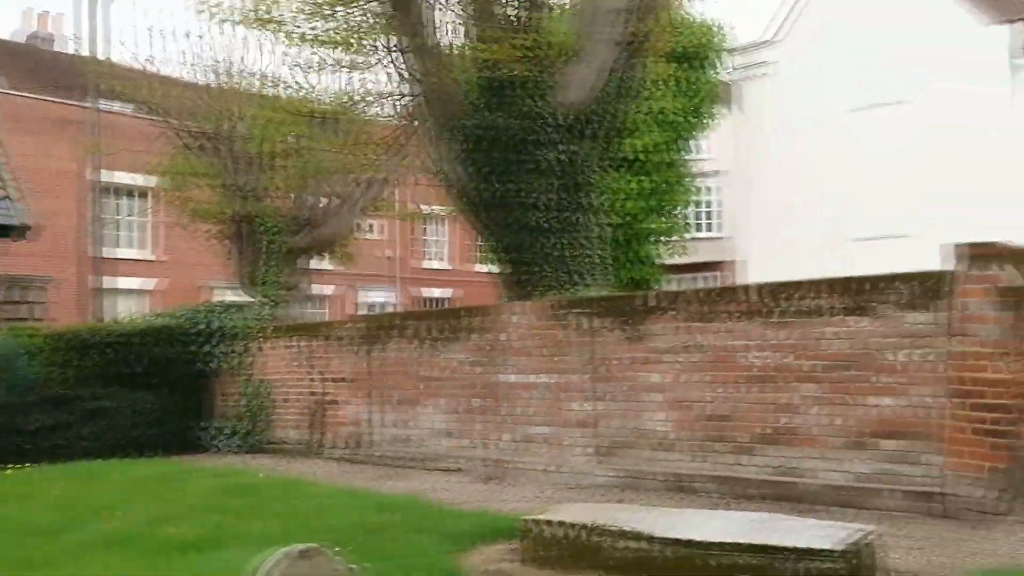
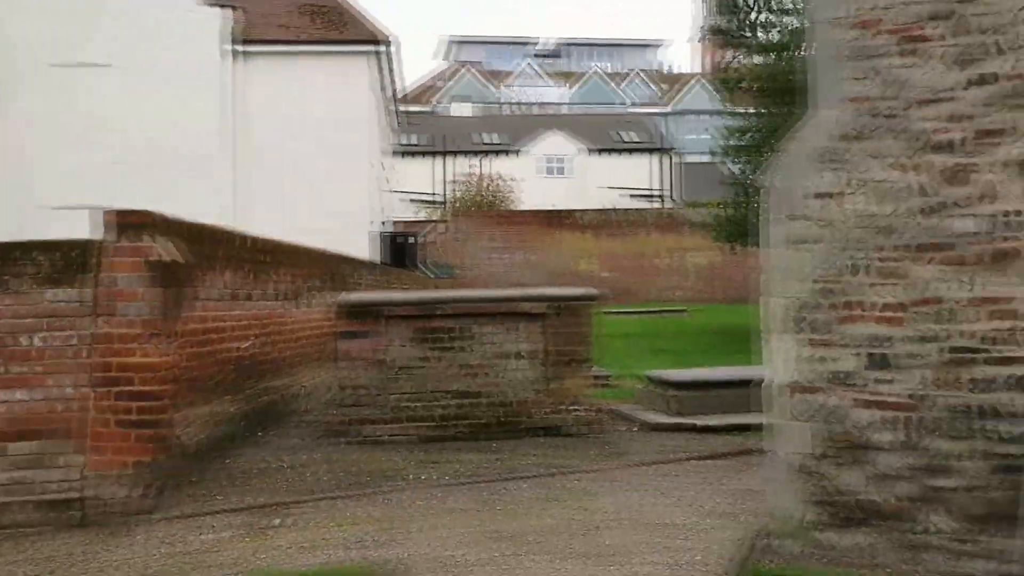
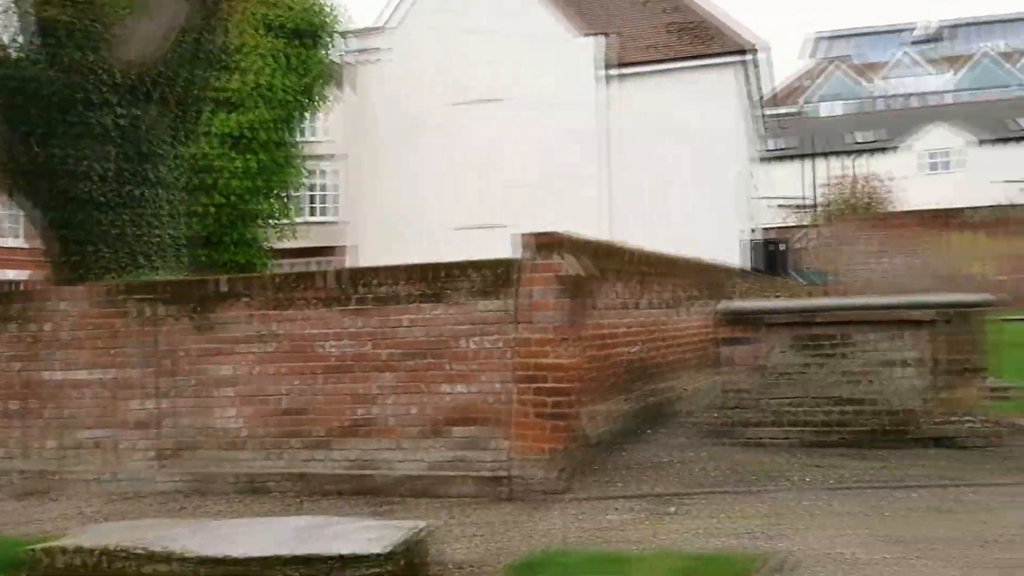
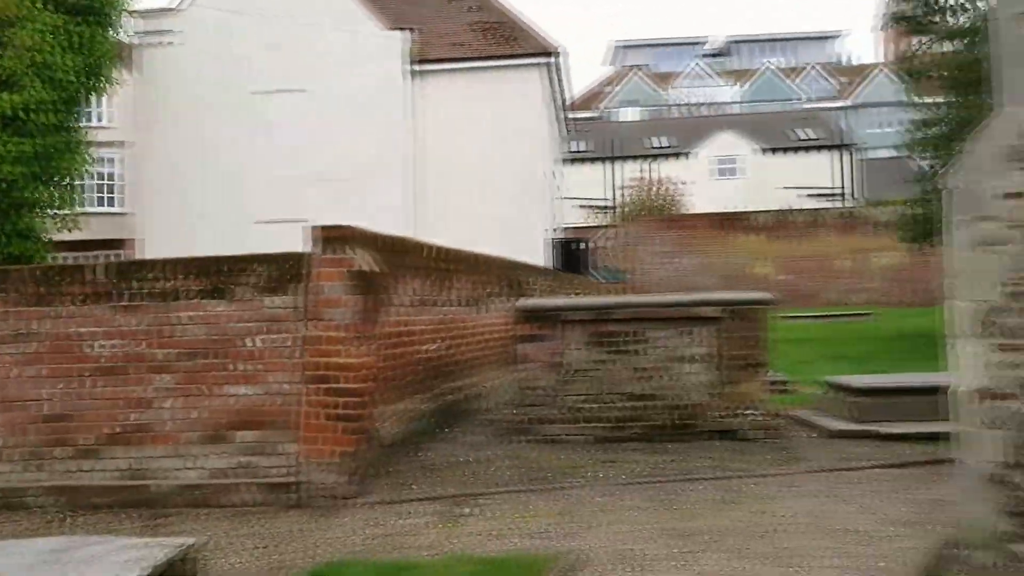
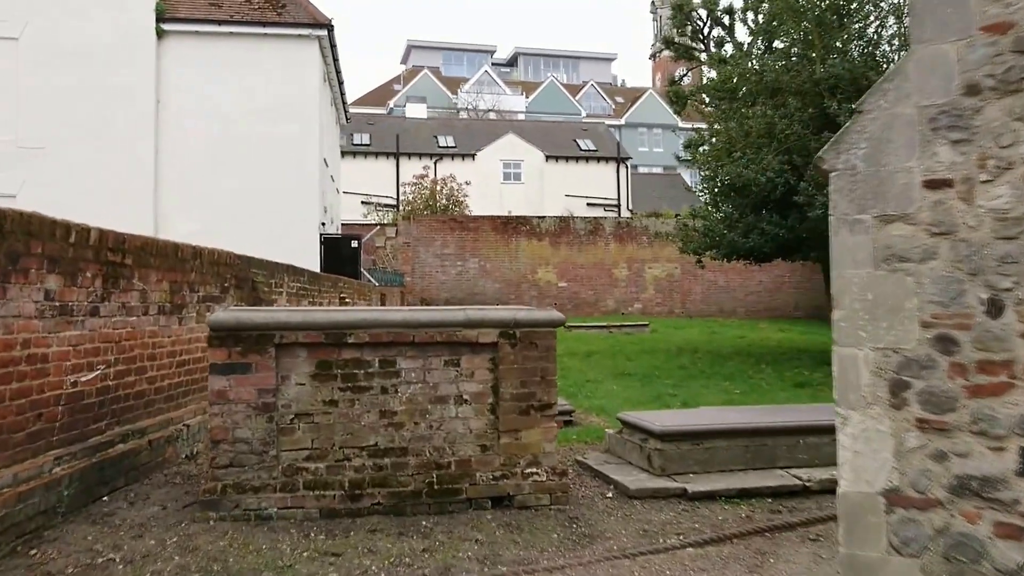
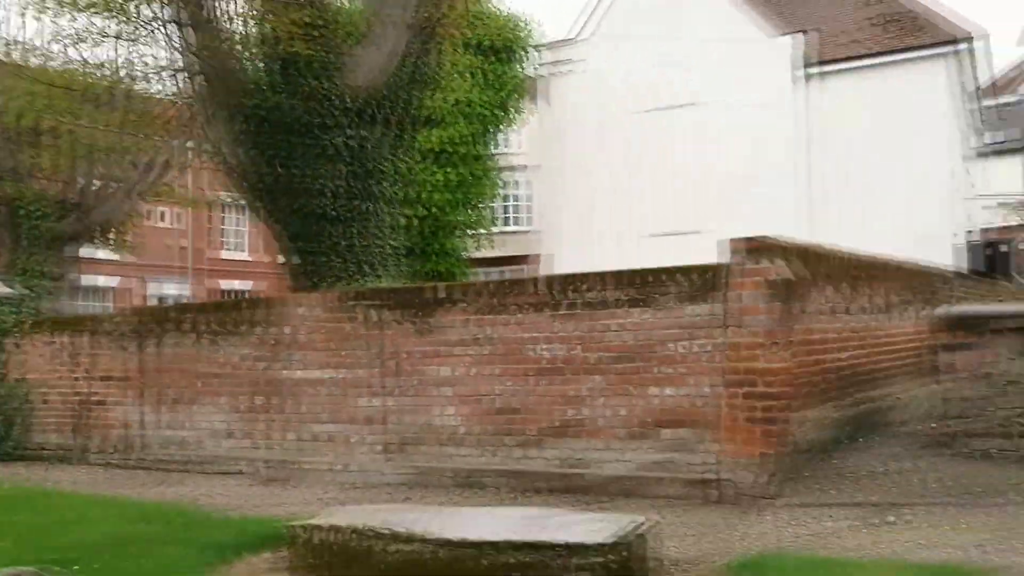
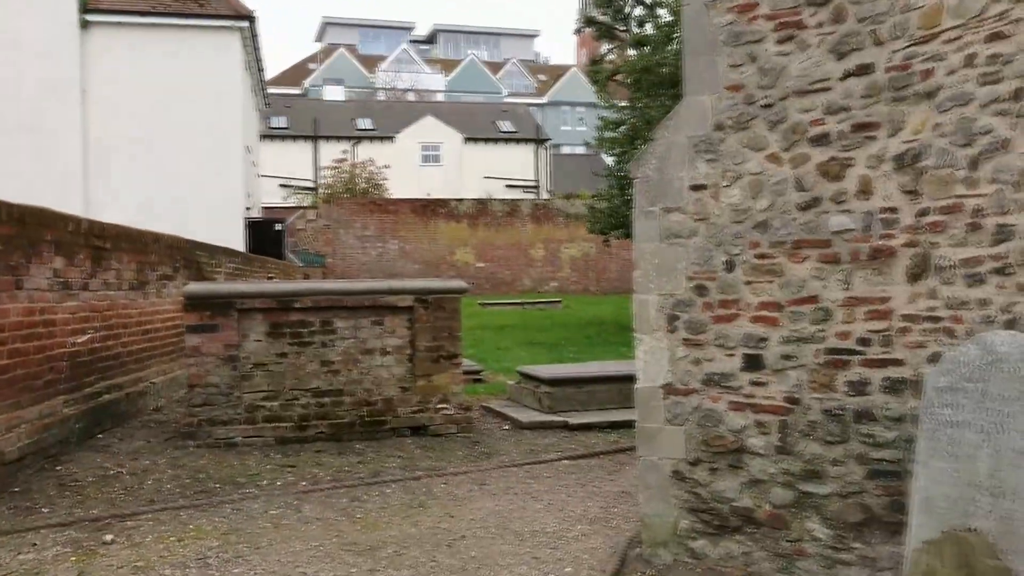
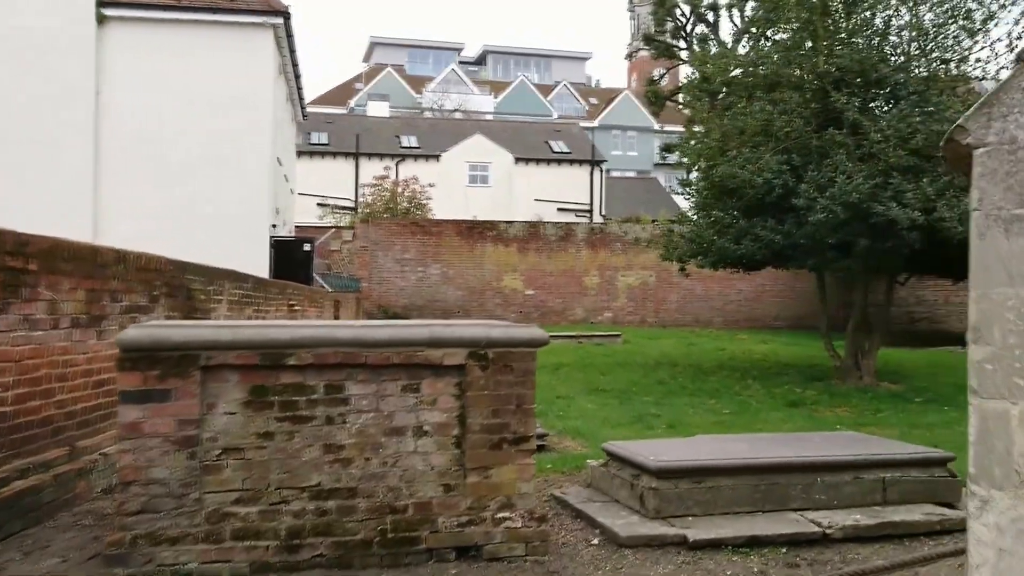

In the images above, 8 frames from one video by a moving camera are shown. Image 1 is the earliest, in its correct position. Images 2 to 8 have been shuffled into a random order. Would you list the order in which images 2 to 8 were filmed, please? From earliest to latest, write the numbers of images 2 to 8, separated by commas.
6, 3, 4, 2, 7, 5, 8
